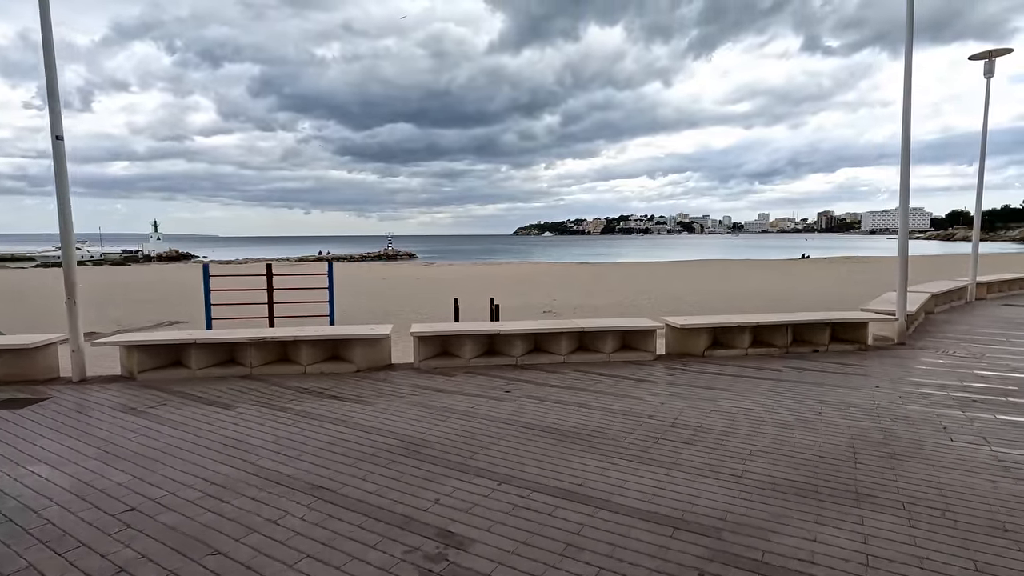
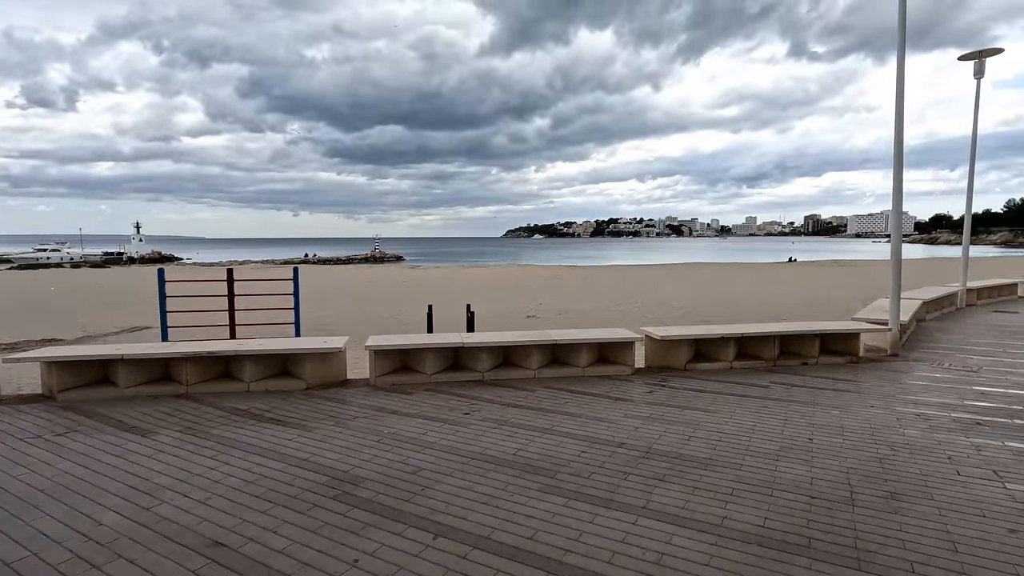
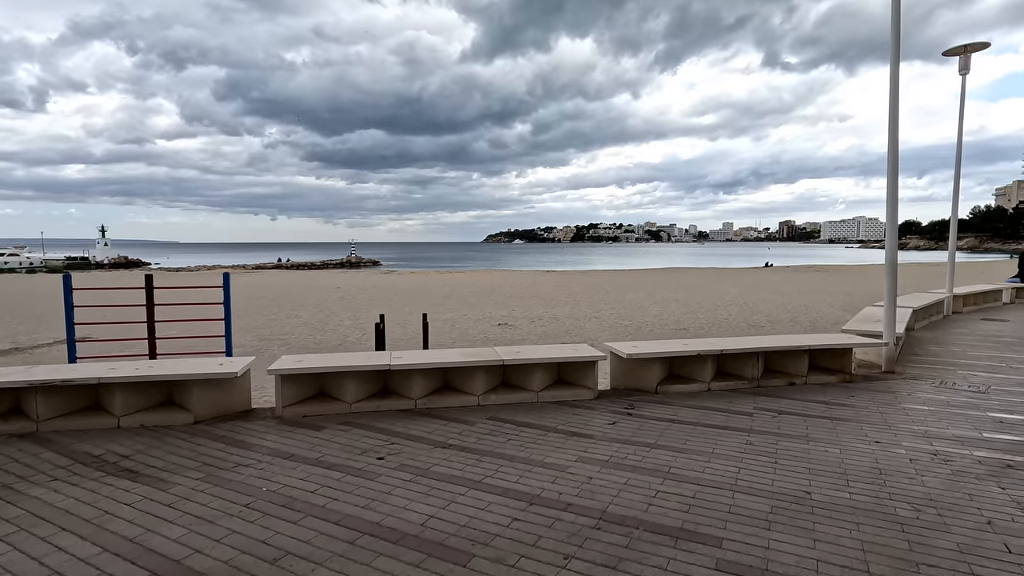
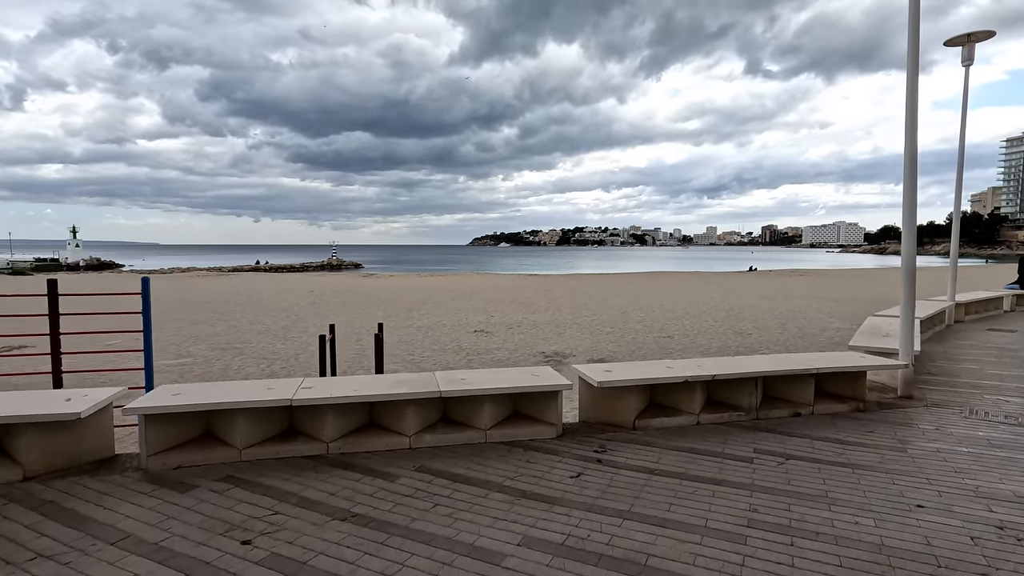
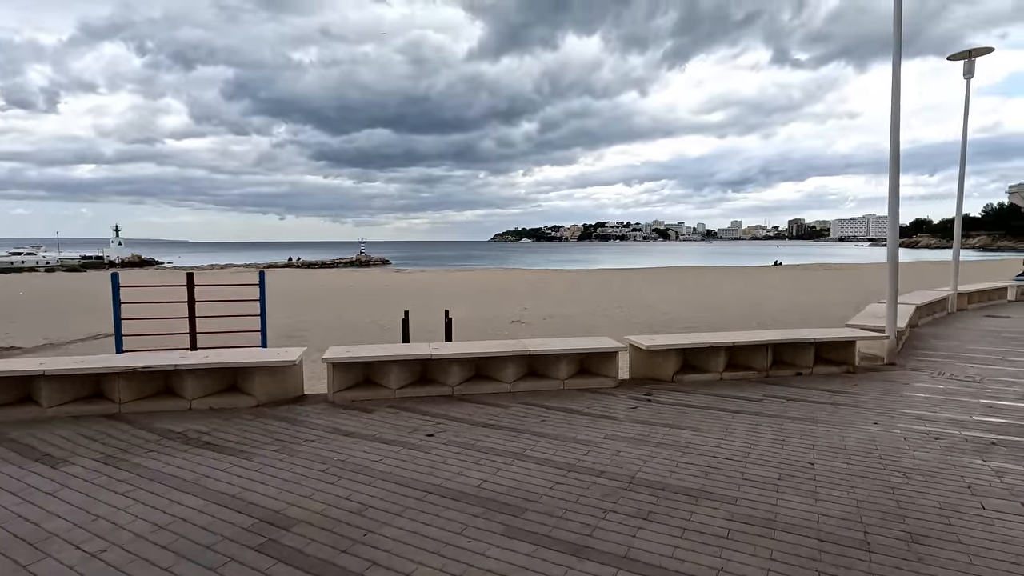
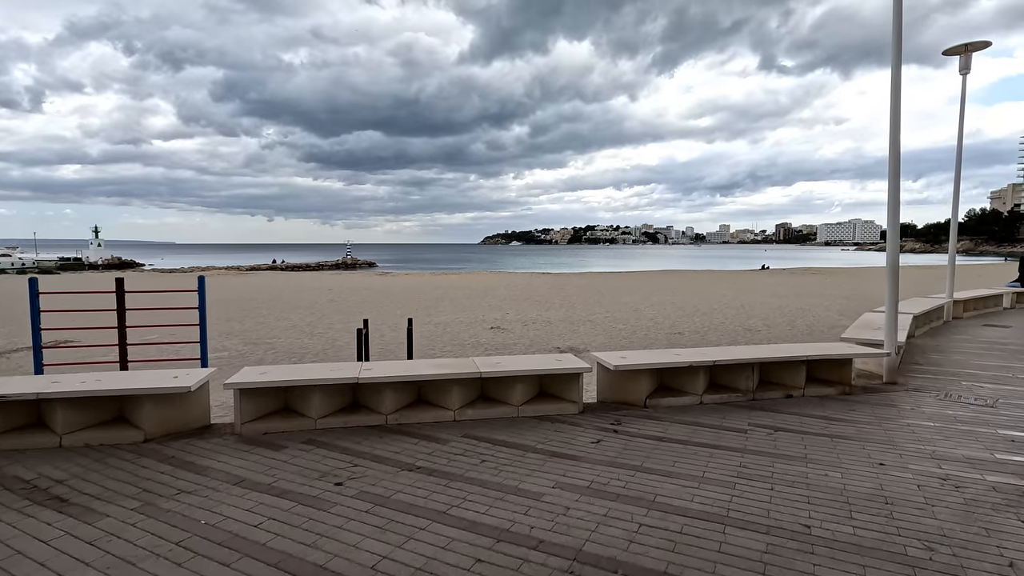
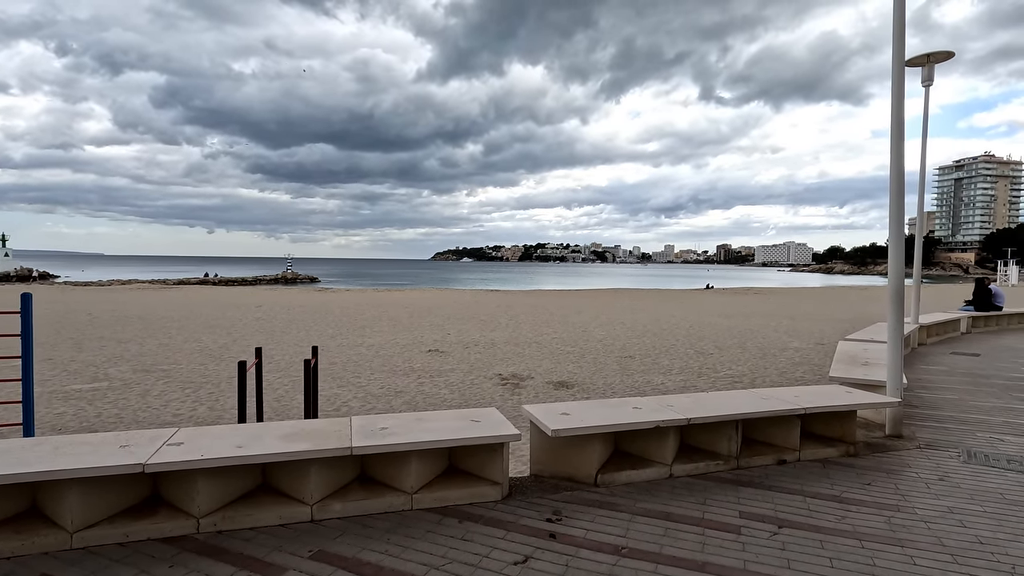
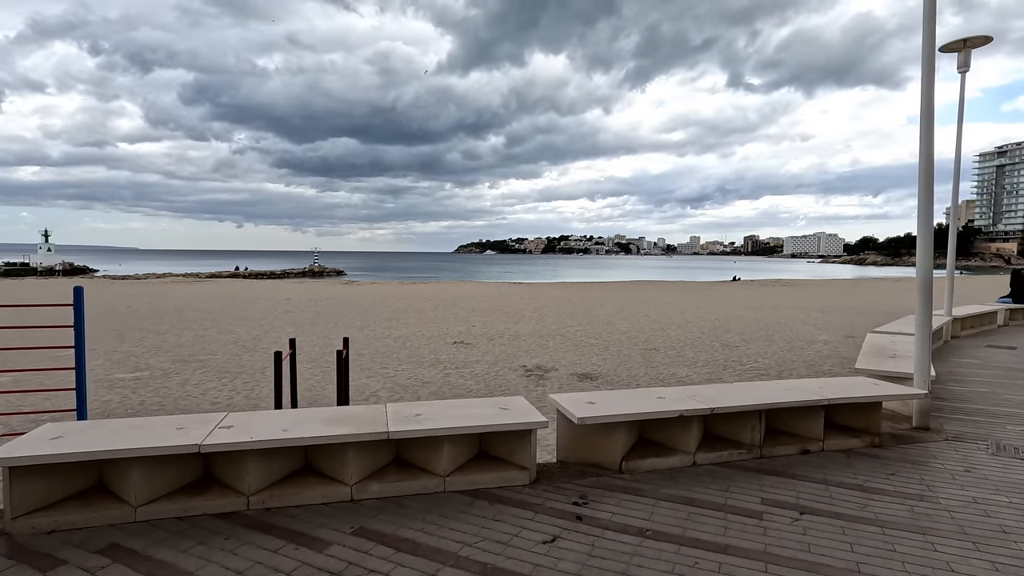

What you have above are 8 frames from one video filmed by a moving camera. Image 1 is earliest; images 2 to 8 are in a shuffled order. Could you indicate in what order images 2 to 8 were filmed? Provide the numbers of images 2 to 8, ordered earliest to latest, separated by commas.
2, 5, 3, 6, 4, 8, 7
